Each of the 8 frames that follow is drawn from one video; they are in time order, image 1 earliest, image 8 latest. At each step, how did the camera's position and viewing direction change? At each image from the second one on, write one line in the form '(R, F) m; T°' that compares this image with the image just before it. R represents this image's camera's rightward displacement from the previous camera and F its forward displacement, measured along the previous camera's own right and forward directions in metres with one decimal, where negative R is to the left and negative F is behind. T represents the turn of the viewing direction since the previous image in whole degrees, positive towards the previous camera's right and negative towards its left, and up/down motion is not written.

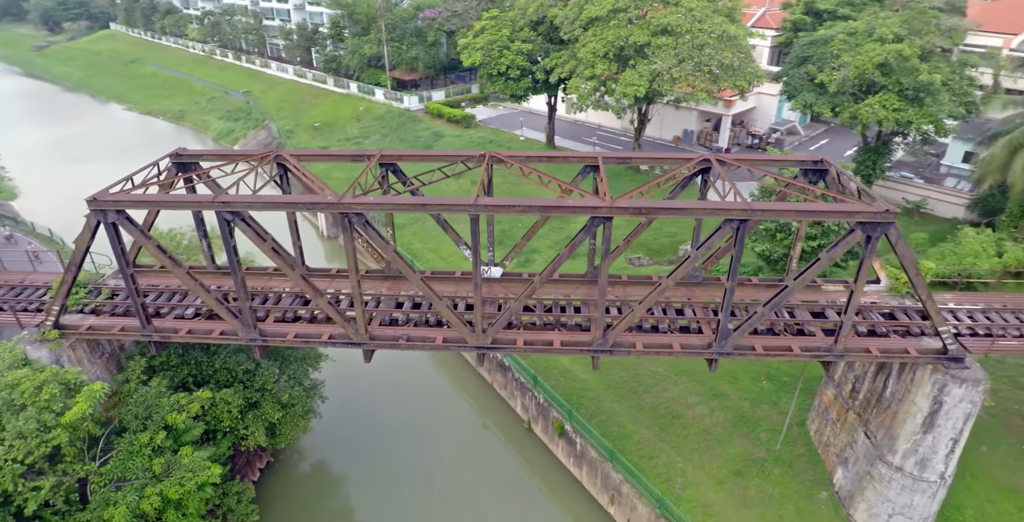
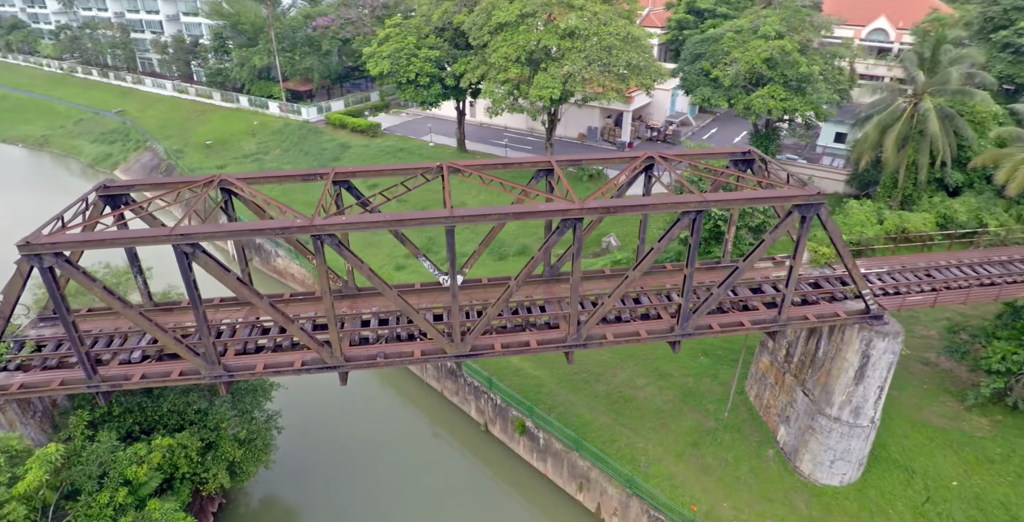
(-2.0, -0.2) m; +10°
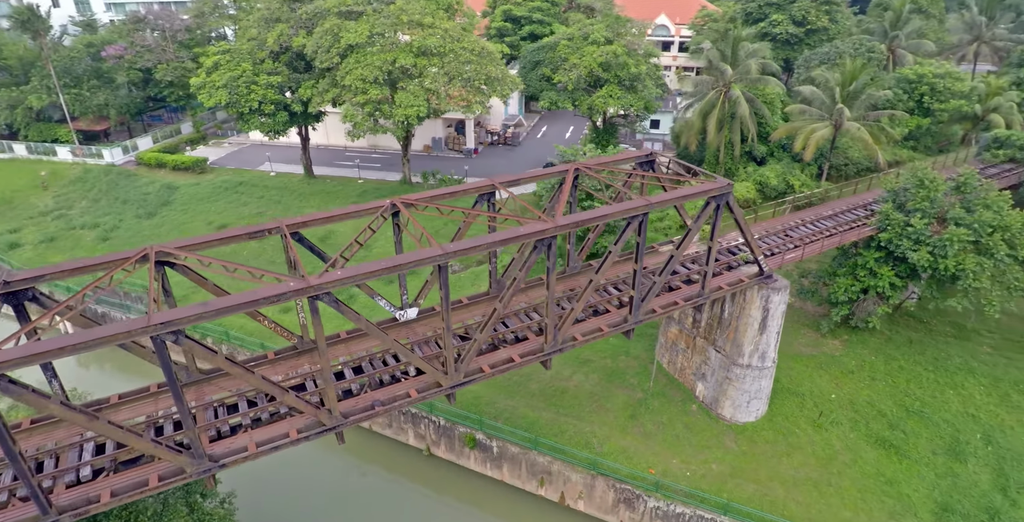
(-4.4, -0.1) m; +18°
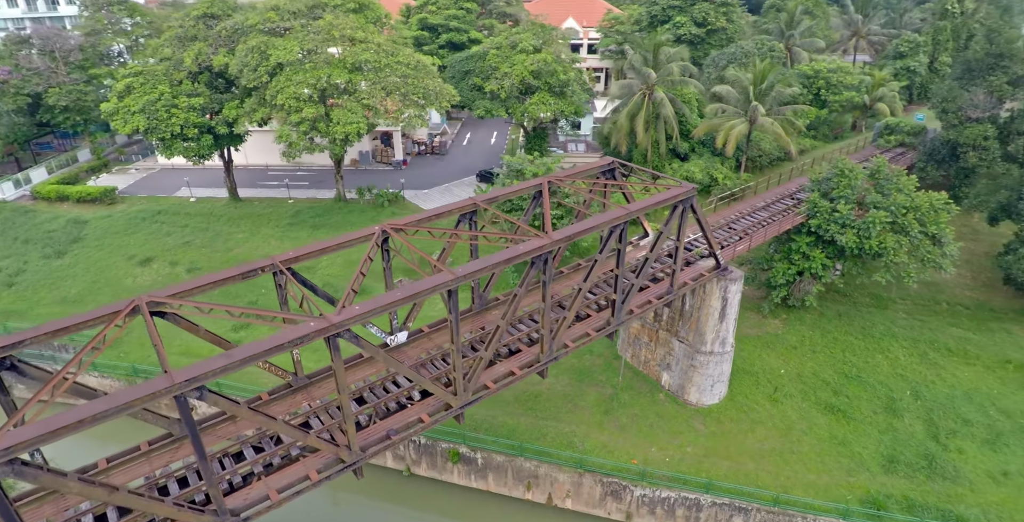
(-2.4, -0.2) m; +9°
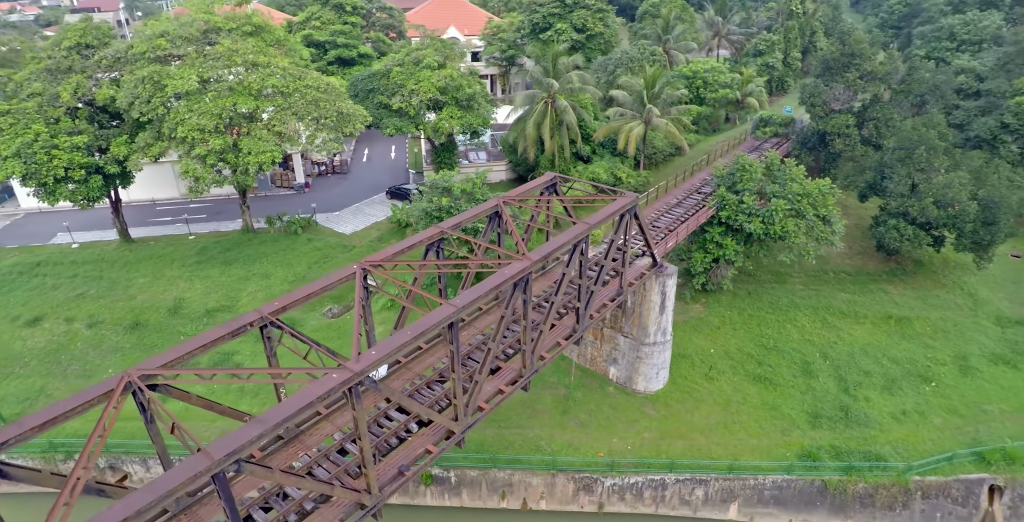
(-2.9, -0.3) m; +11°
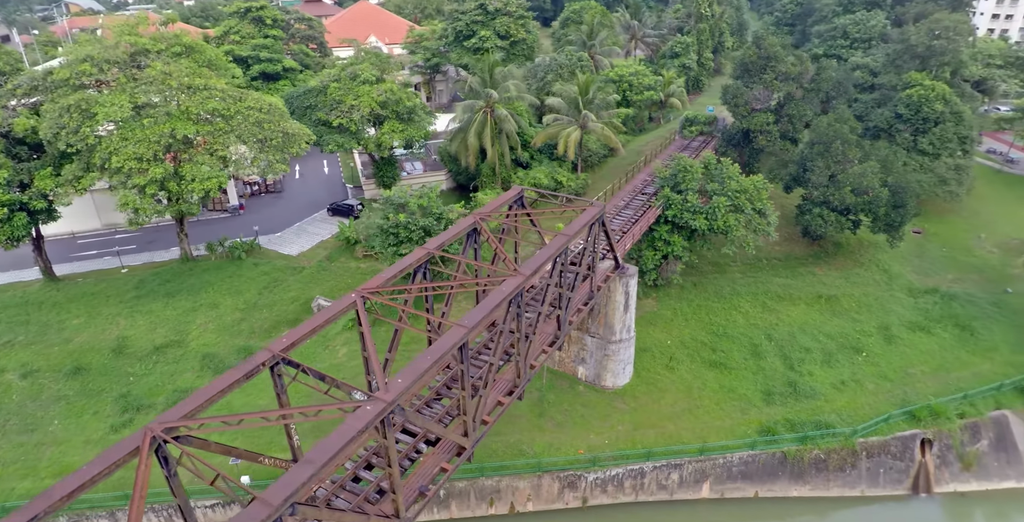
(-2.2, -0.5) m; +8°
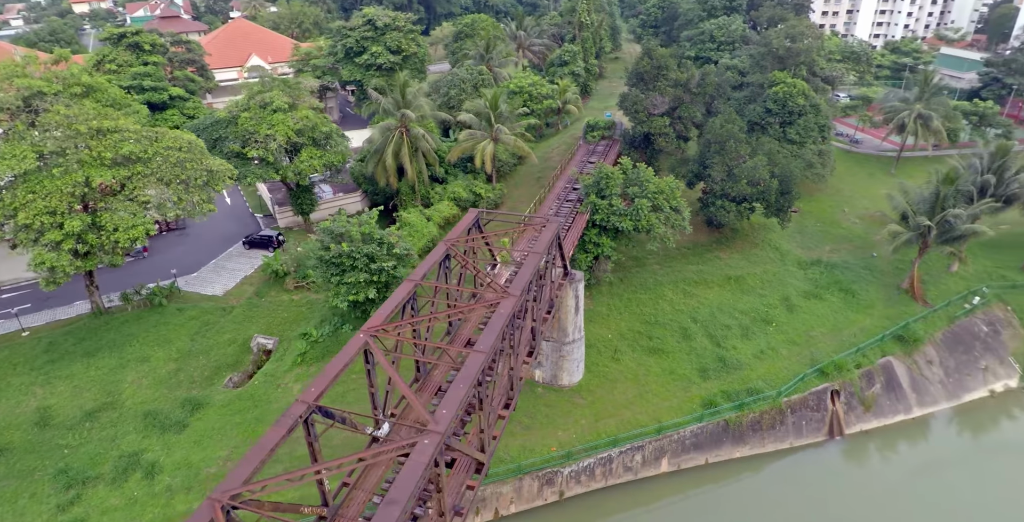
(-3.4, -0.8) m; +11°
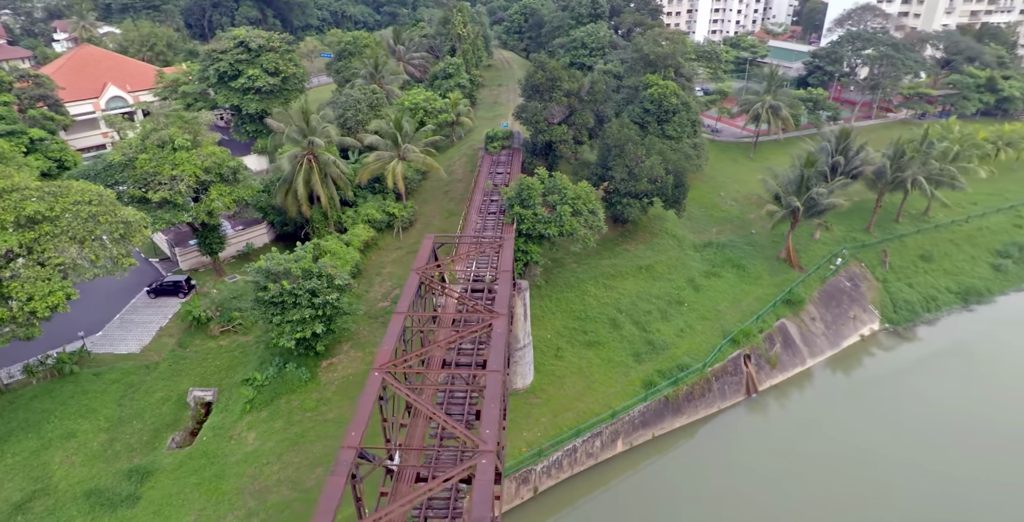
(-3.9, -0.8) m; +13°
